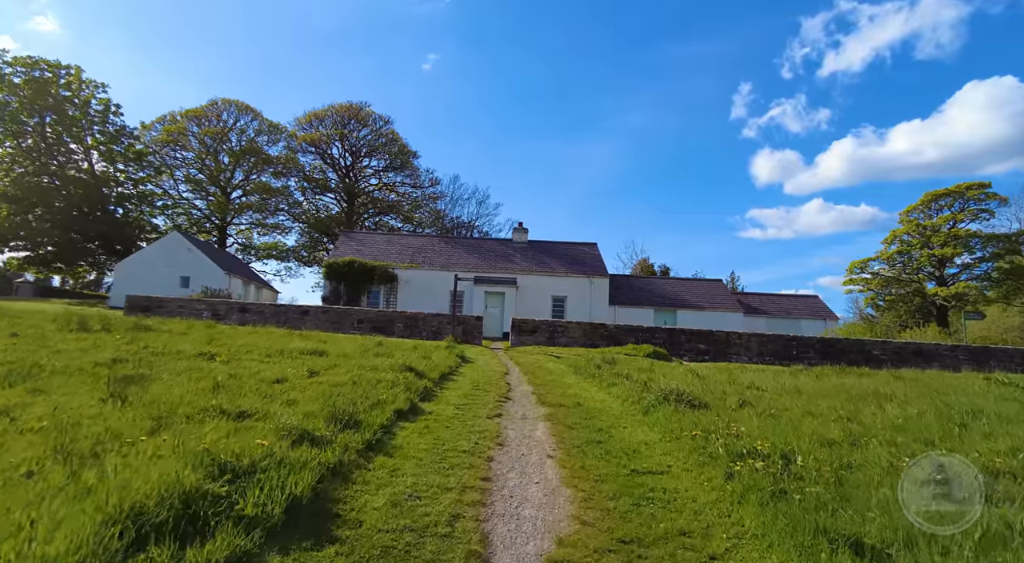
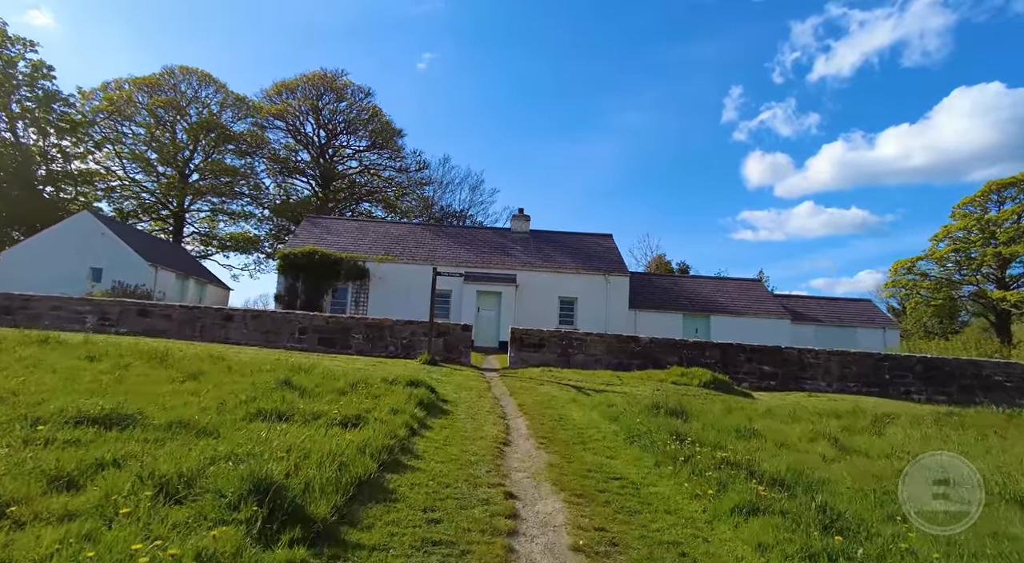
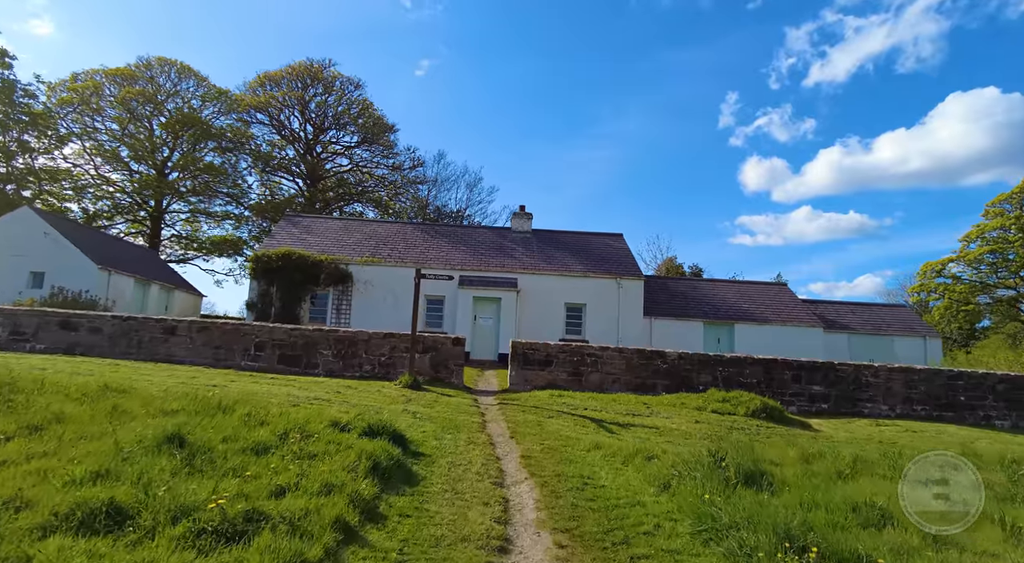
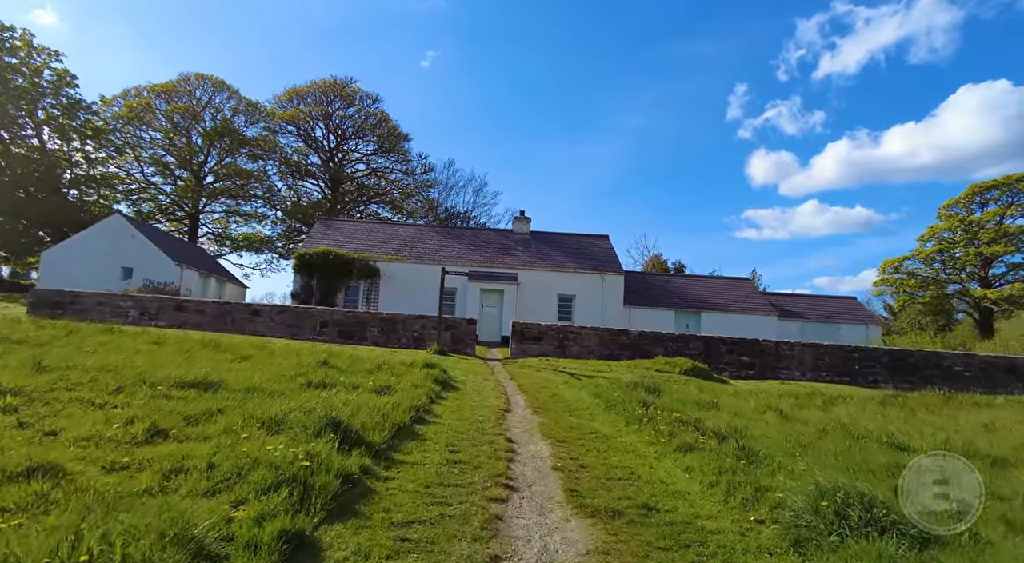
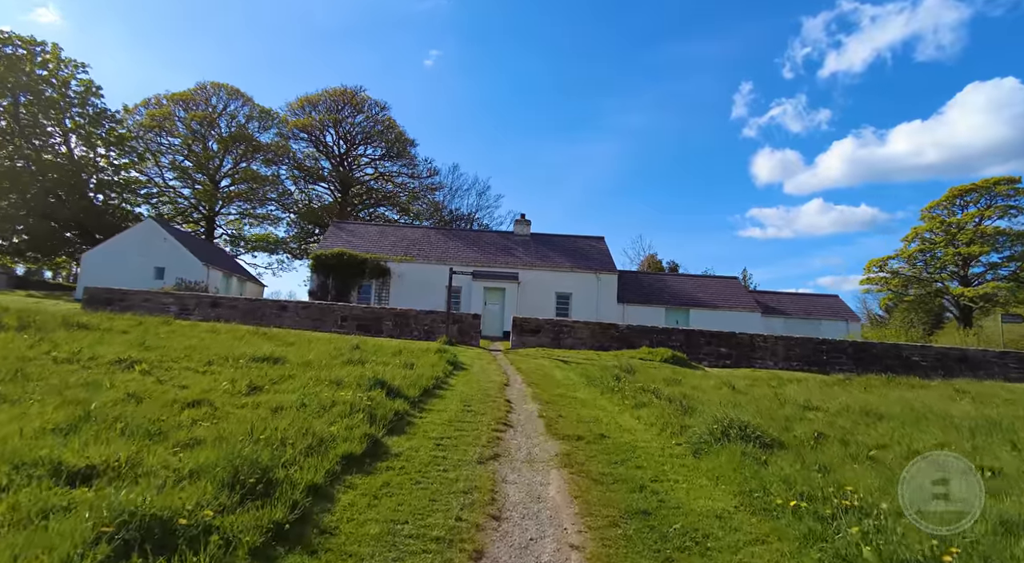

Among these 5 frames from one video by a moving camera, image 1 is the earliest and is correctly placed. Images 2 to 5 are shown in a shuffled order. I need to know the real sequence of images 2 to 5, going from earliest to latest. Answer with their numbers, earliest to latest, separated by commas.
5, 4, 2, 3
